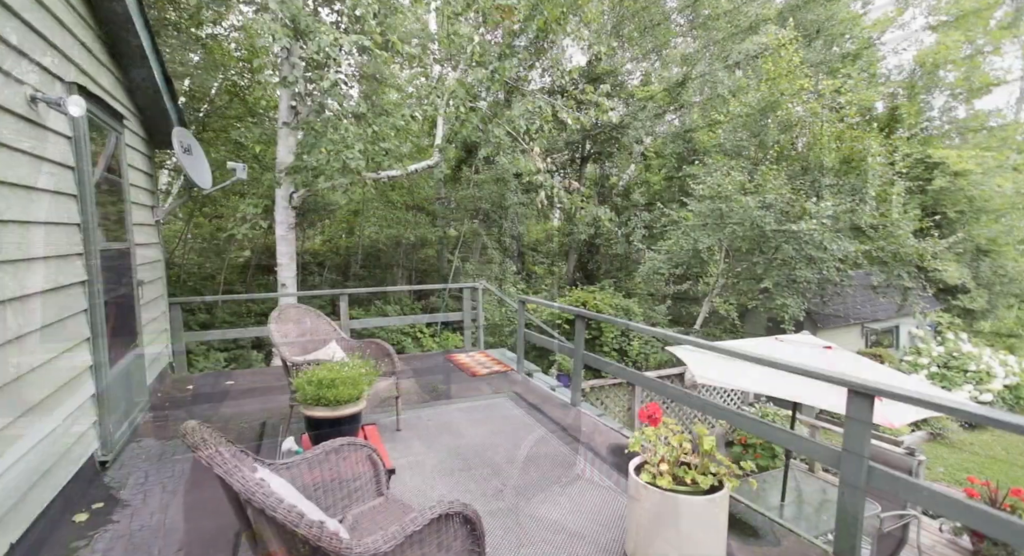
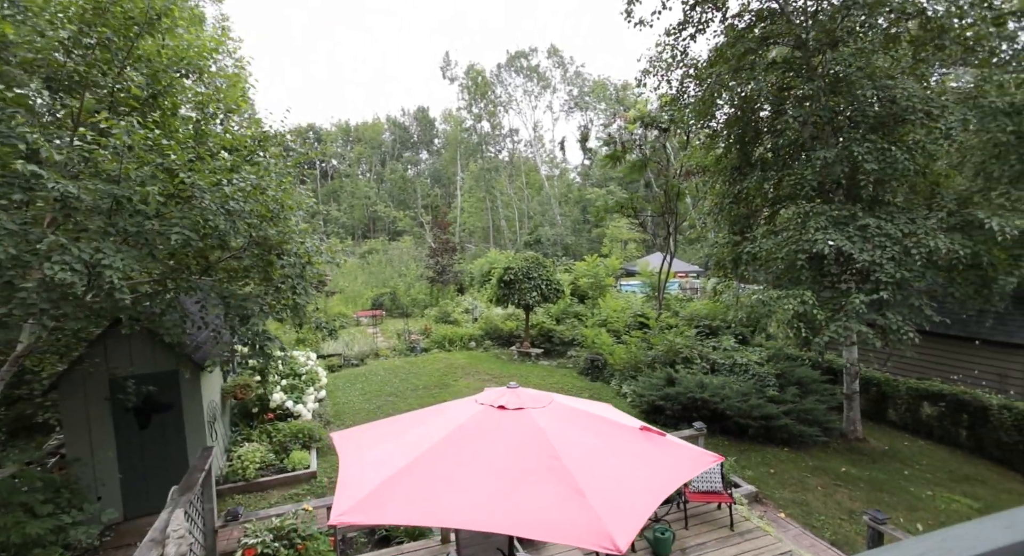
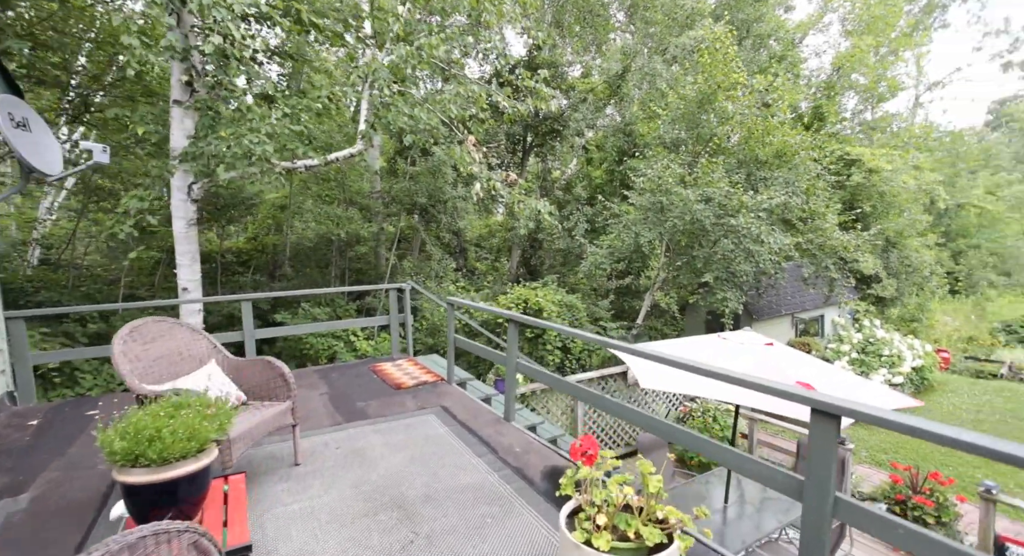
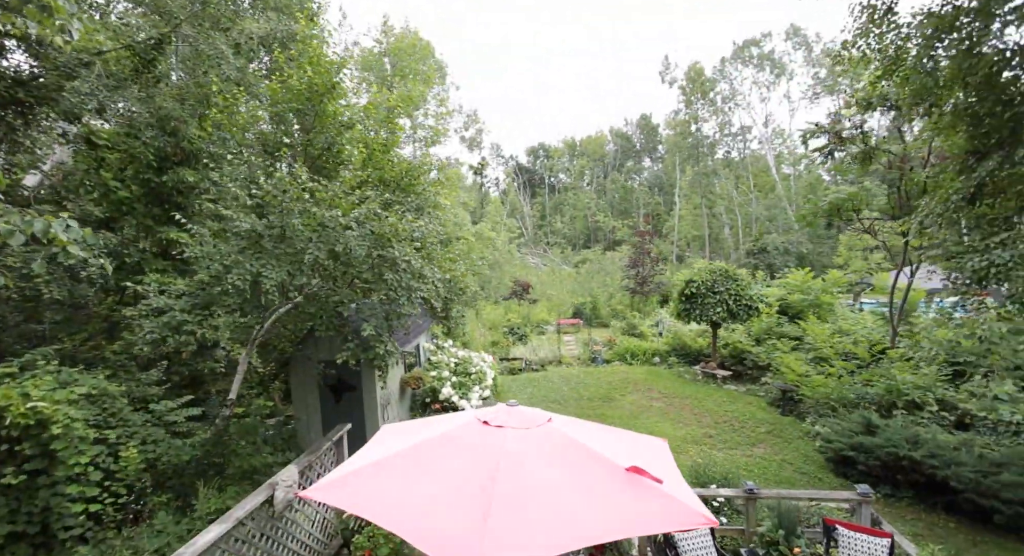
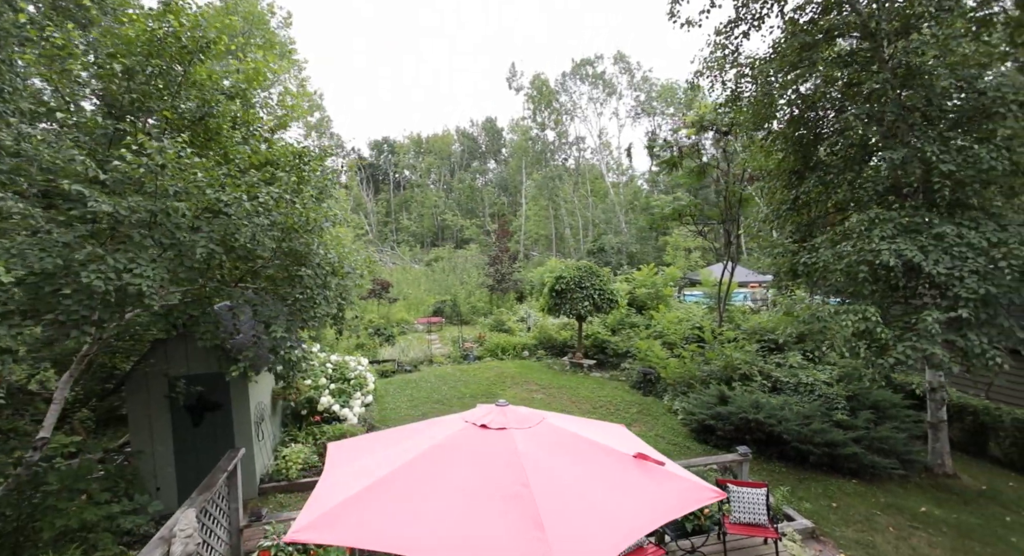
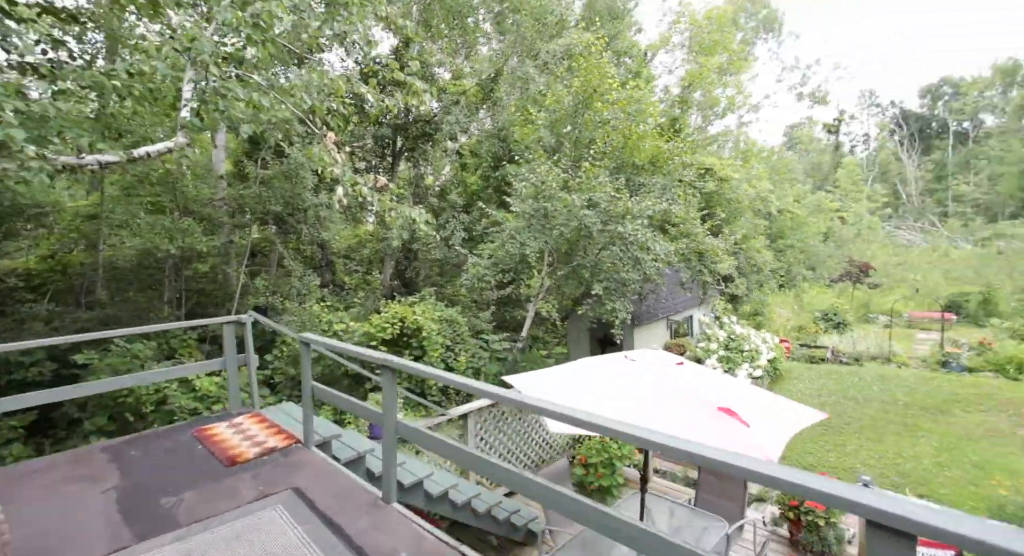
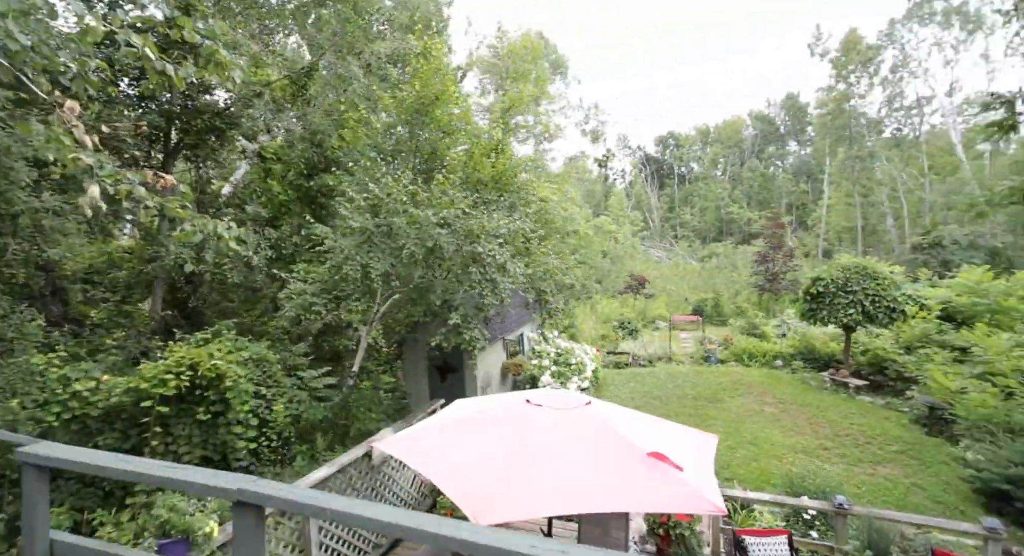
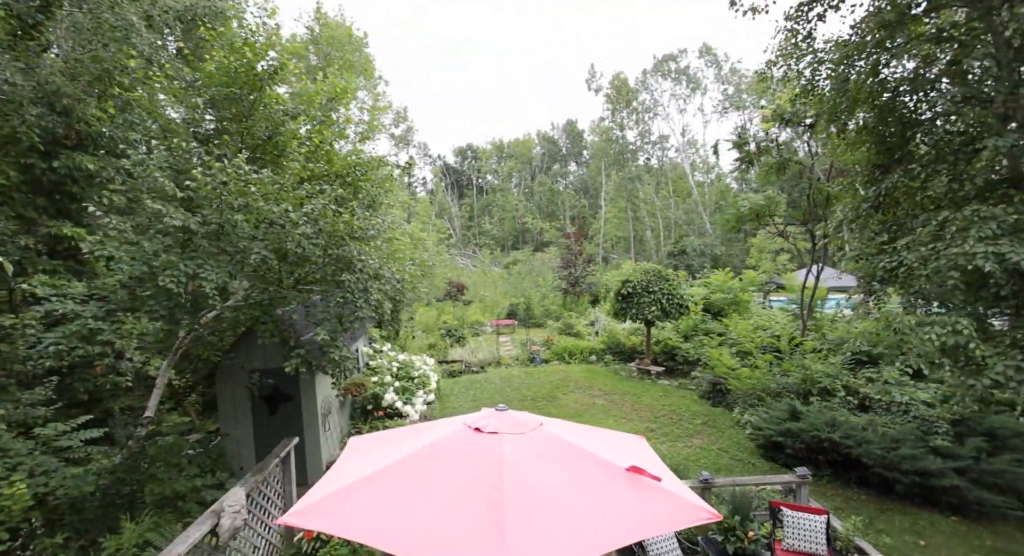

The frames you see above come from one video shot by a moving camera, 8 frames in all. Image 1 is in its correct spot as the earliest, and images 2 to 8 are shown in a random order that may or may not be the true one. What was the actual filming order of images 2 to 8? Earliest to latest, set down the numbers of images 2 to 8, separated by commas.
3, 6, 7, 4, 8, 5, 2
